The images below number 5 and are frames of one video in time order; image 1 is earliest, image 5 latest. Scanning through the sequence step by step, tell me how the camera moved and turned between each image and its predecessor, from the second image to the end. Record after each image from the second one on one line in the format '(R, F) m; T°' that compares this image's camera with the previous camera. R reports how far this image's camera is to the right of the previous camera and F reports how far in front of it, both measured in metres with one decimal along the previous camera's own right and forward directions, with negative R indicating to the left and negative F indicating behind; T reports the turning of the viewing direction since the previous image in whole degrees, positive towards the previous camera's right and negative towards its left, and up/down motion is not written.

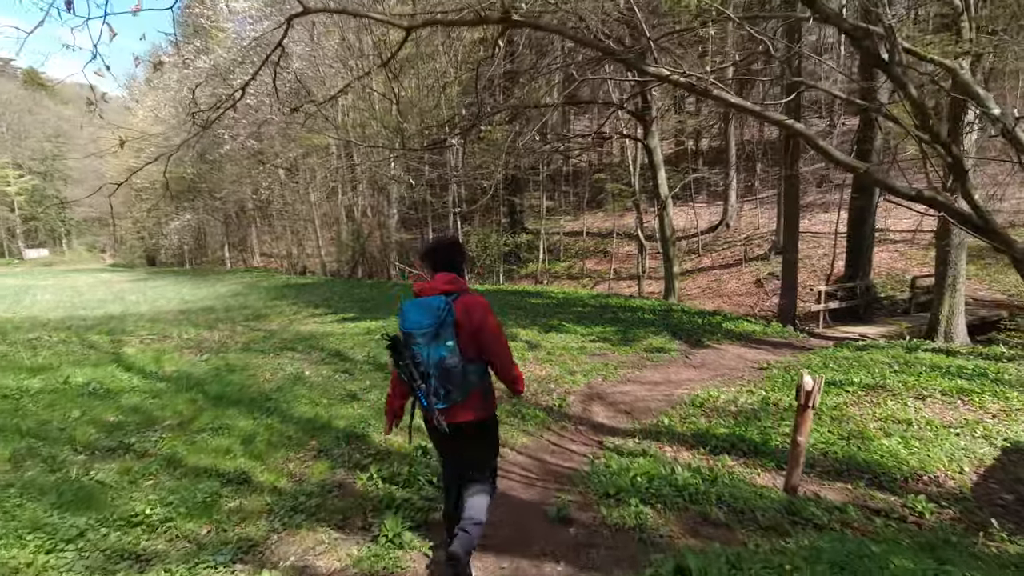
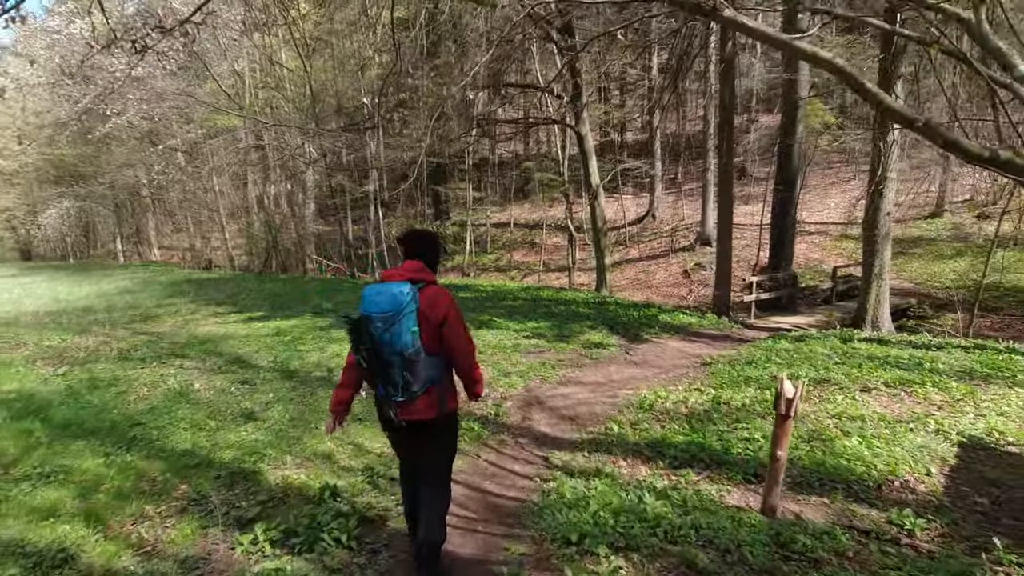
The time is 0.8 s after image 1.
(0.0, +1.0) m; +8°
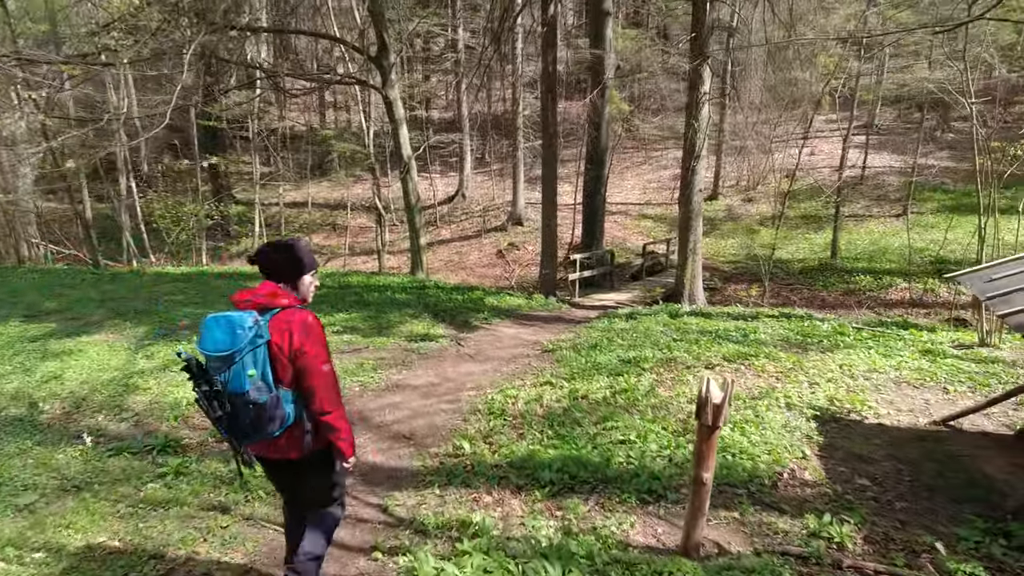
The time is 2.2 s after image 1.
(-0.1, +1.6) m; +20°
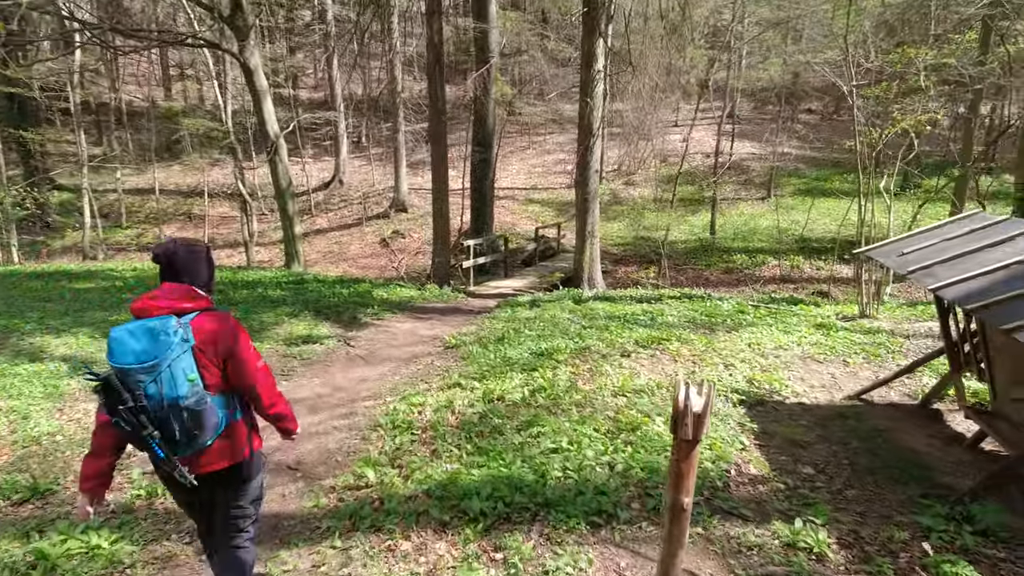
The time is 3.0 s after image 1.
(-0.2, +0.9) m; +12°
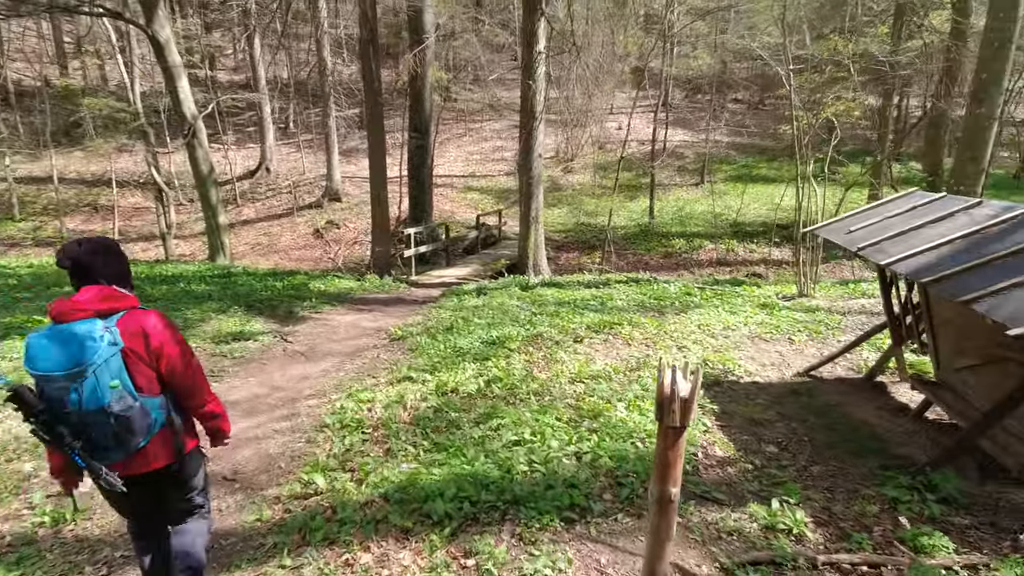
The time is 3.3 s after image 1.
(-0.1, +0.3) m; +6°
